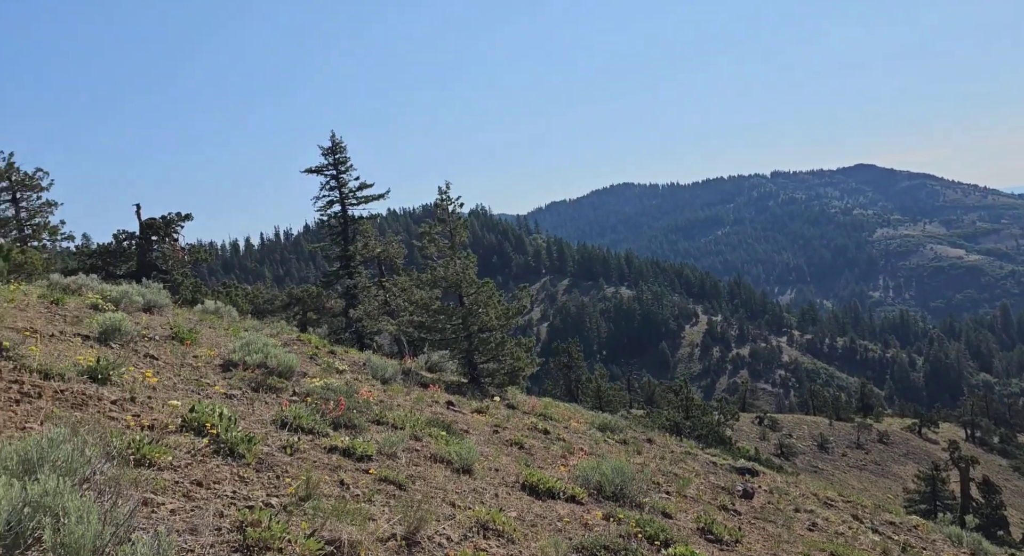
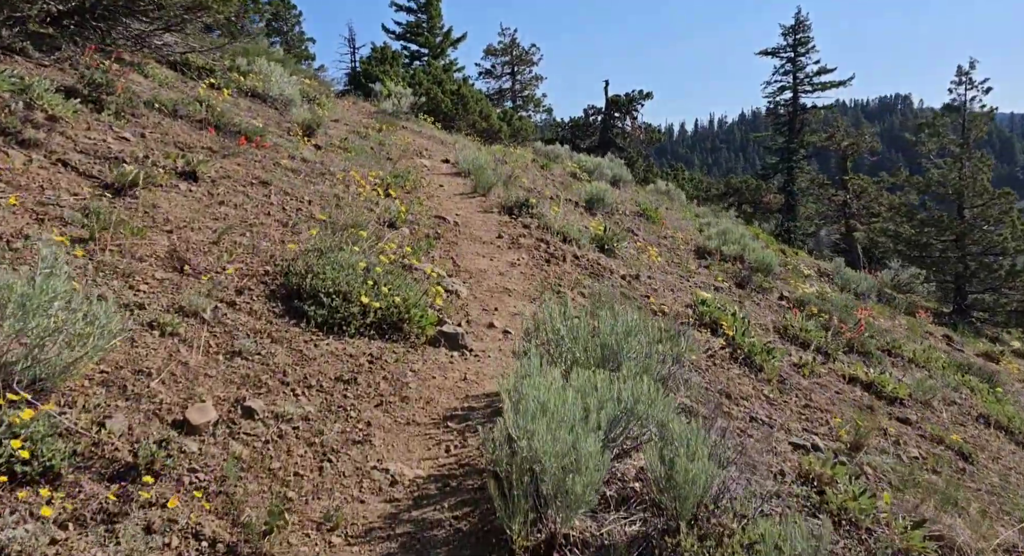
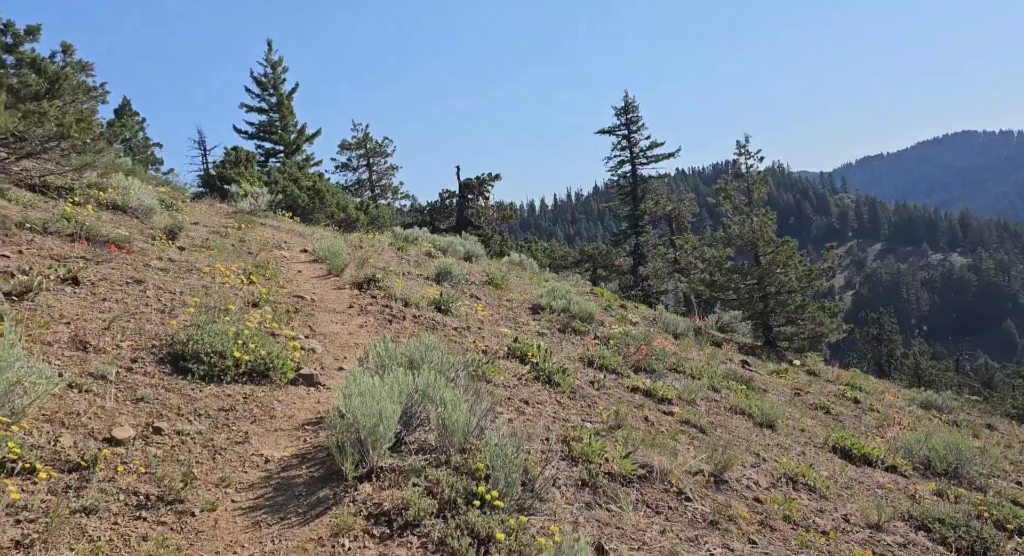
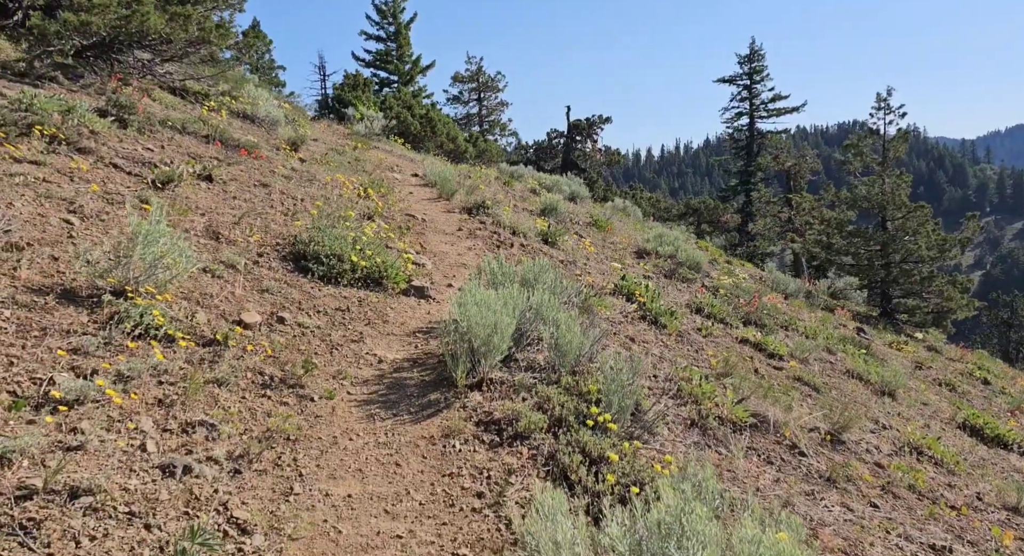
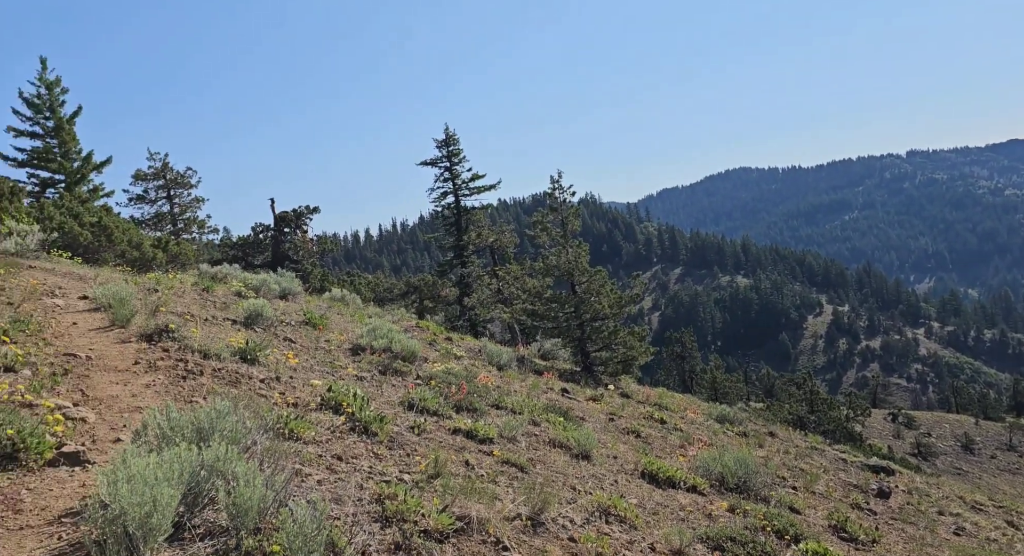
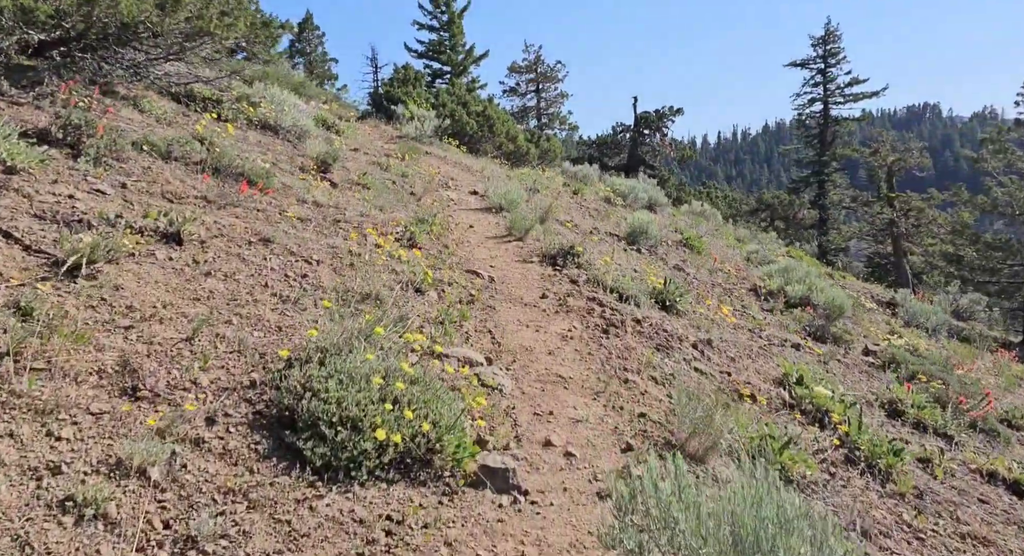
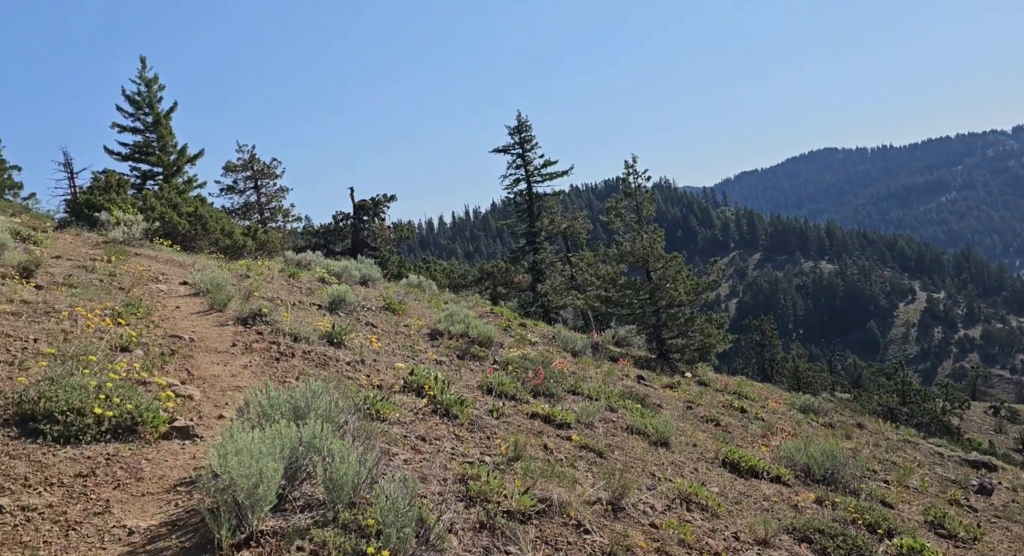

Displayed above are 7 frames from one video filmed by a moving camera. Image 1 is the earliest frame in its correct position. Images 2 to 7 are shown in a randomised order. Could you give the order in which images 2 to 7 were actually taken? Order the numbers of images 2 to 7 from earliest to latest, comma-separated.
5, 7, 3, 4, 2, 6
